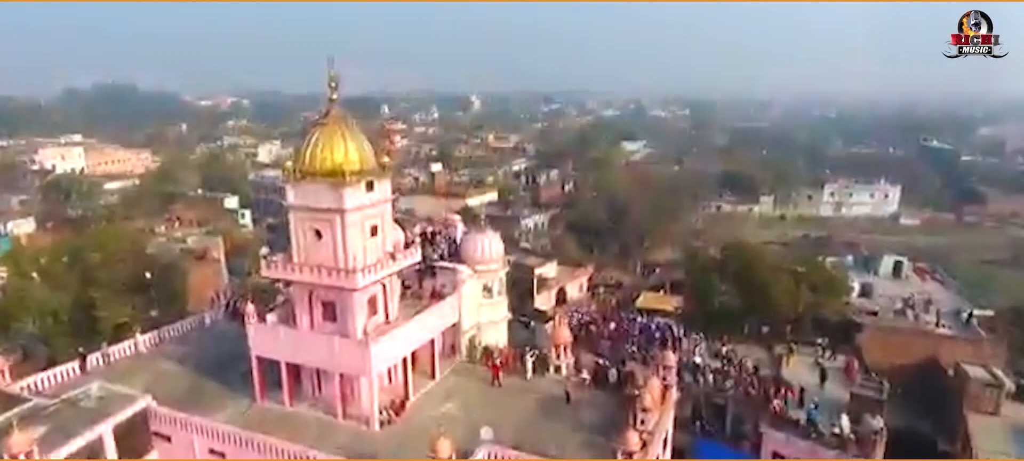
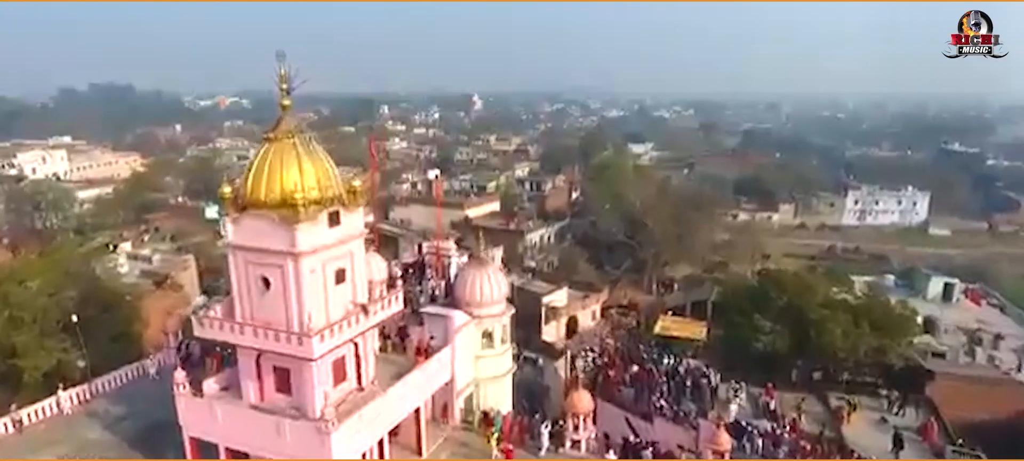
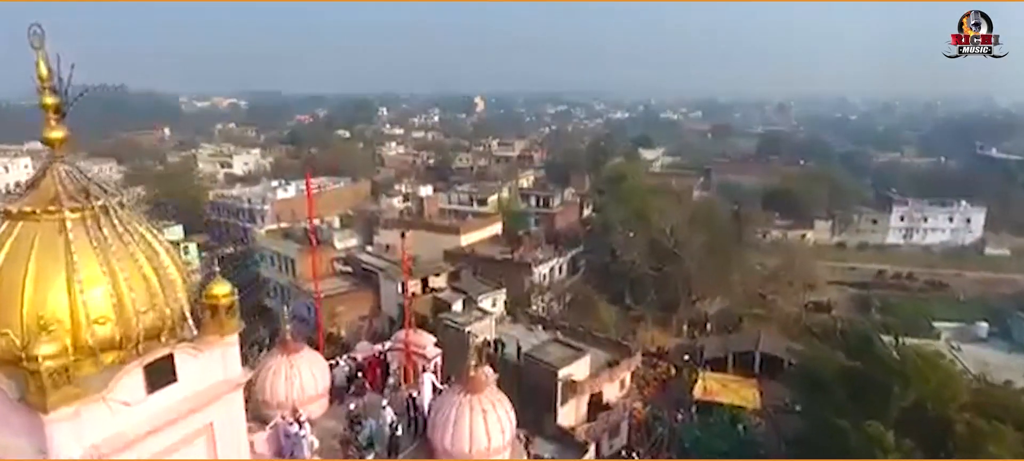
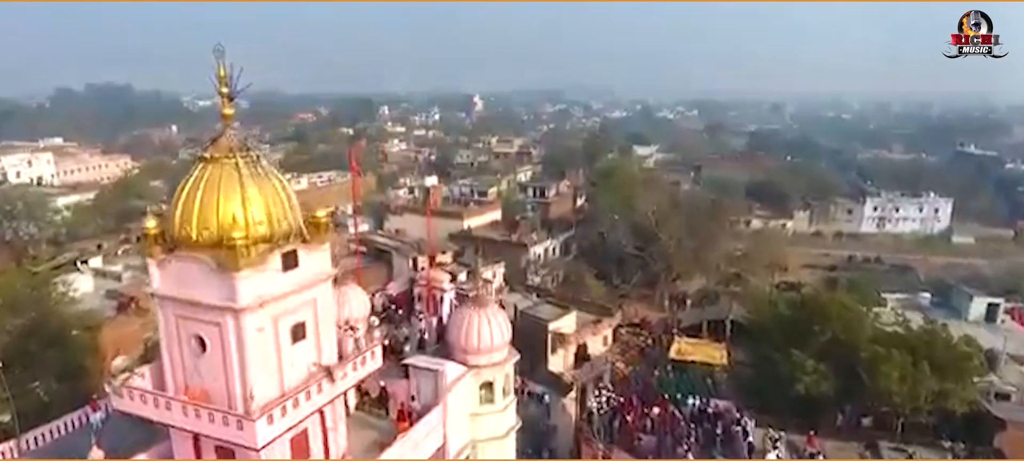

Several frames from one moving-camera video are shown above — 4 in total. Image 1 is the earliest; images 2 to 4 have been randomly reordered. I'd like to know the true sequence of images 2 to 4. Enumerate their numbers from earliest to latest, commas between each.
2, 4, 3
